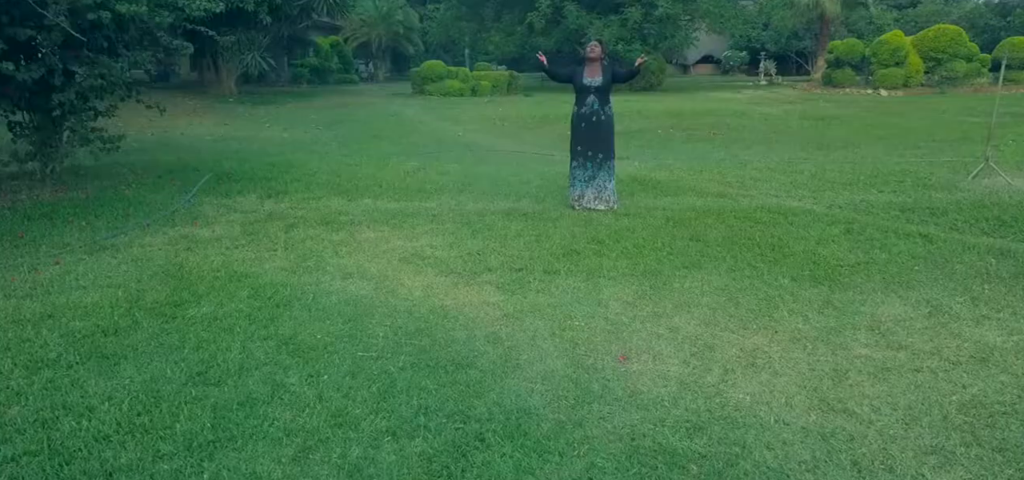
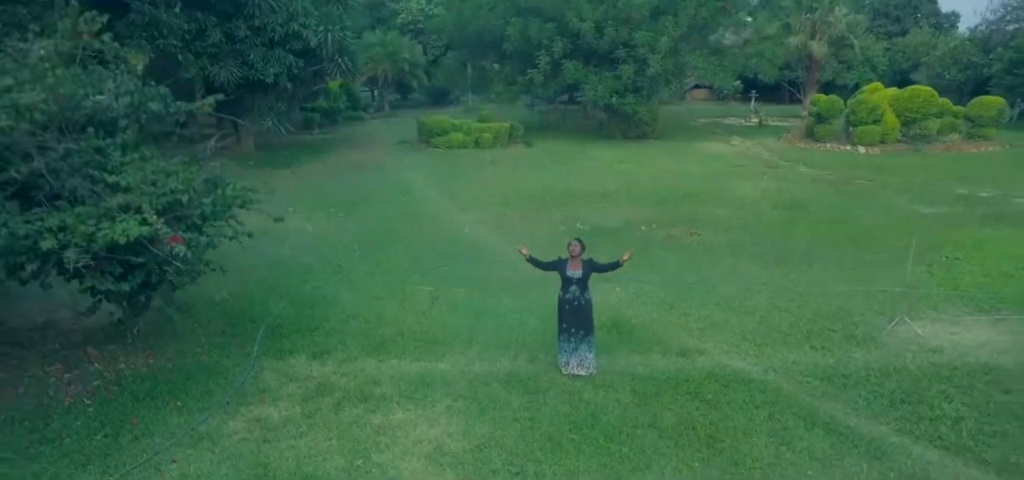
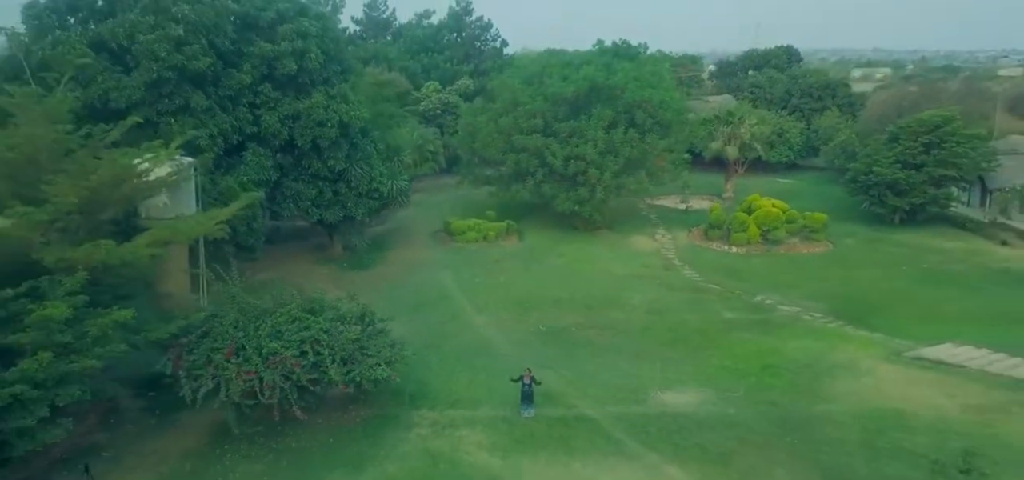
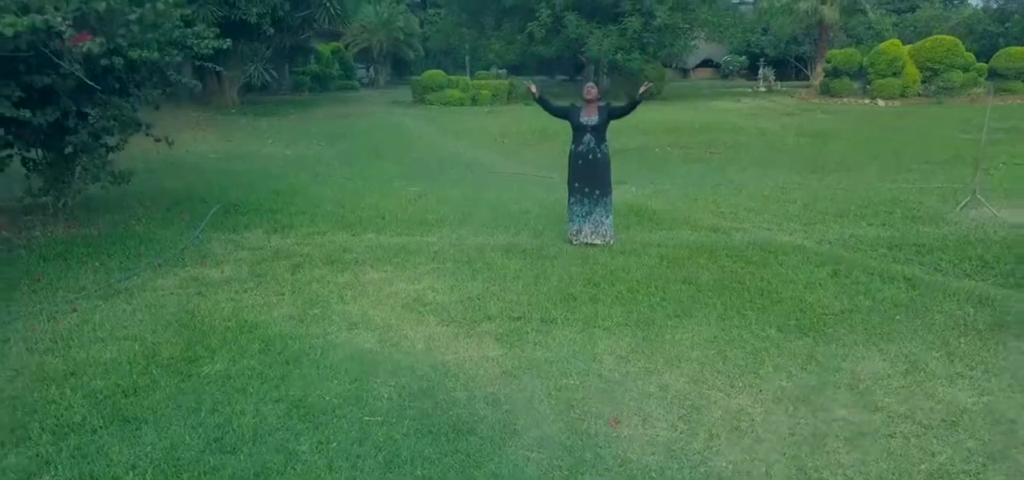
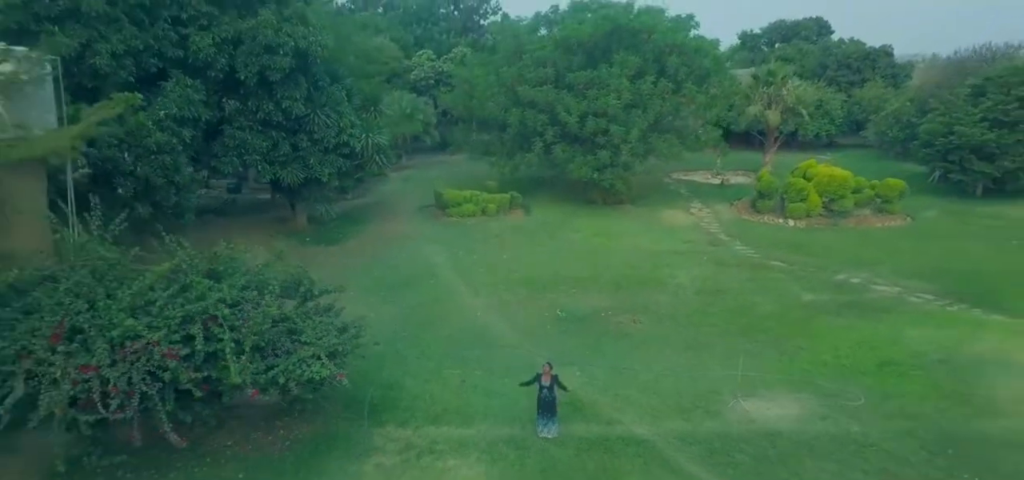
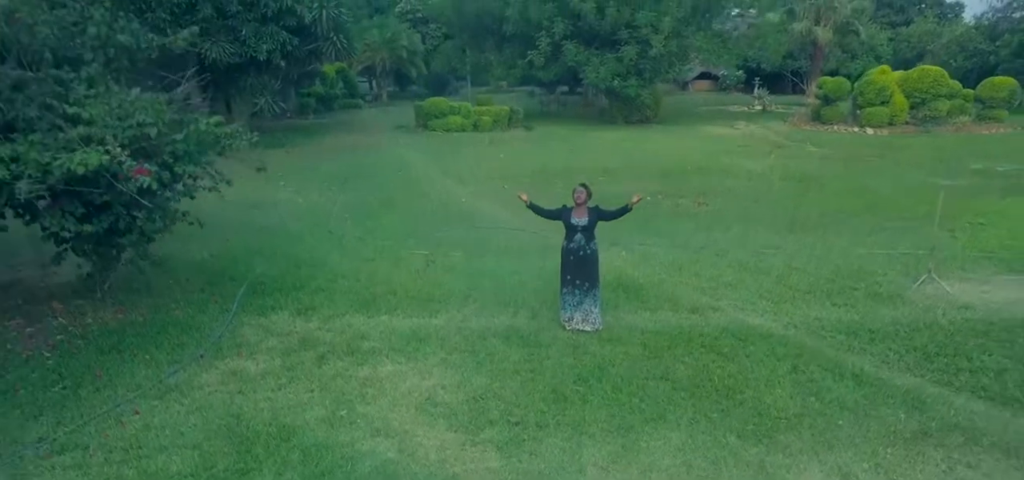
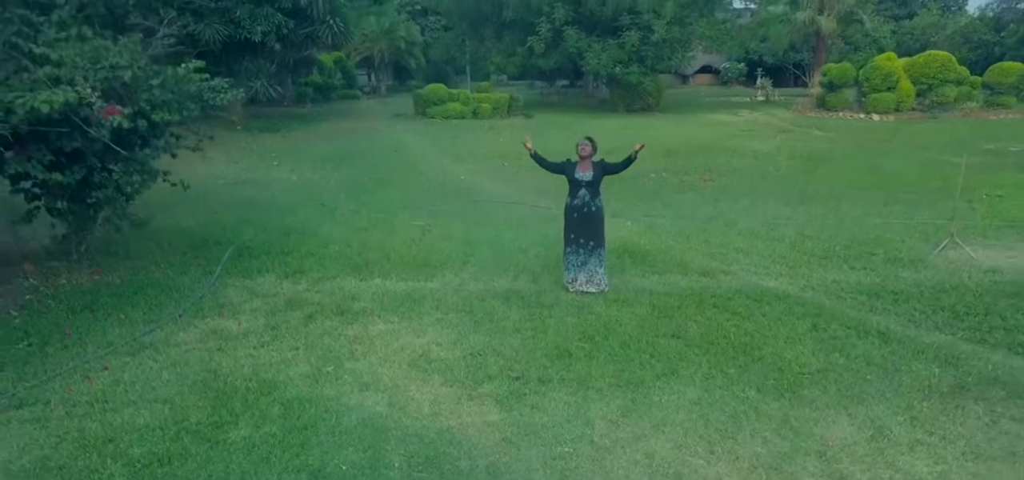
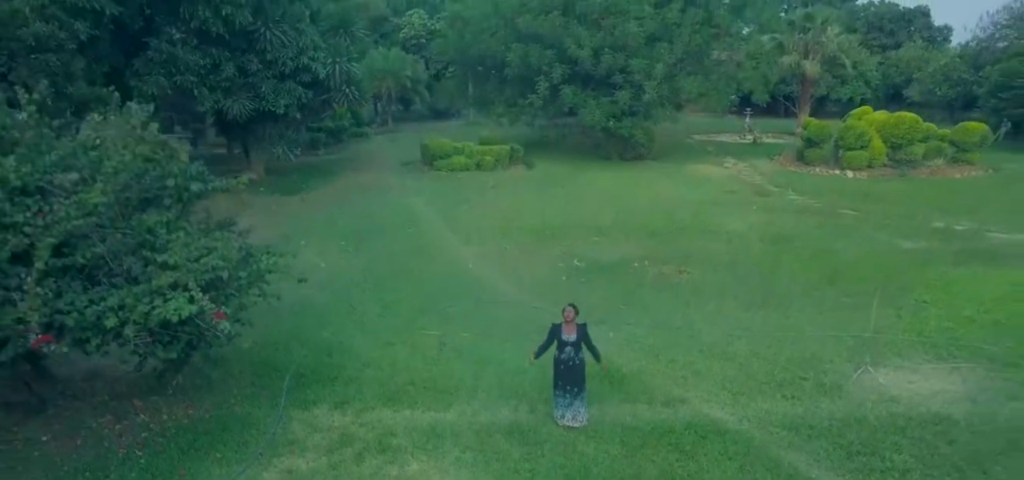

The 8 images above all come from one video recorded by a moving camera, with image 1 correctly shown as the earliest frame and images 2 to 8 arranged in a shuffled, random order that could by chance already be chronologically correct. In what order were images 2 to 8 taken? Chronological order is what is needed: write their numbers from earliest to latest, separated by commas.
4, 7, 6, 2, 8, 5, 3
